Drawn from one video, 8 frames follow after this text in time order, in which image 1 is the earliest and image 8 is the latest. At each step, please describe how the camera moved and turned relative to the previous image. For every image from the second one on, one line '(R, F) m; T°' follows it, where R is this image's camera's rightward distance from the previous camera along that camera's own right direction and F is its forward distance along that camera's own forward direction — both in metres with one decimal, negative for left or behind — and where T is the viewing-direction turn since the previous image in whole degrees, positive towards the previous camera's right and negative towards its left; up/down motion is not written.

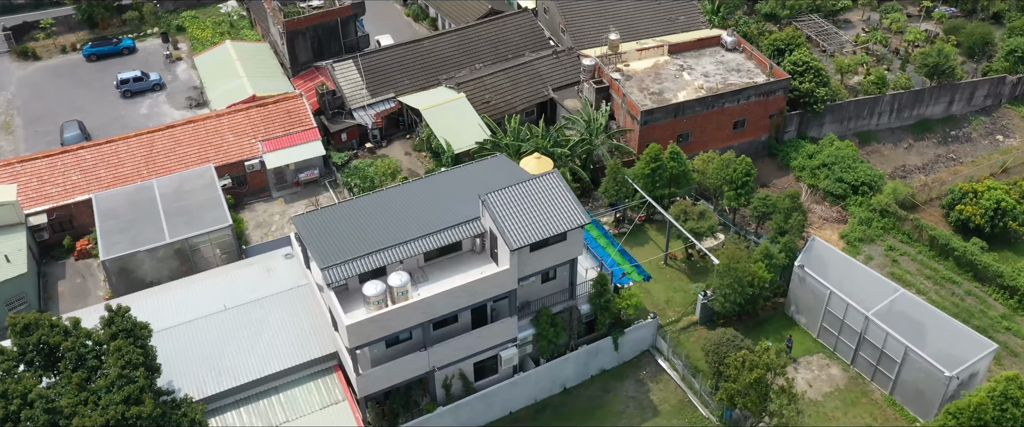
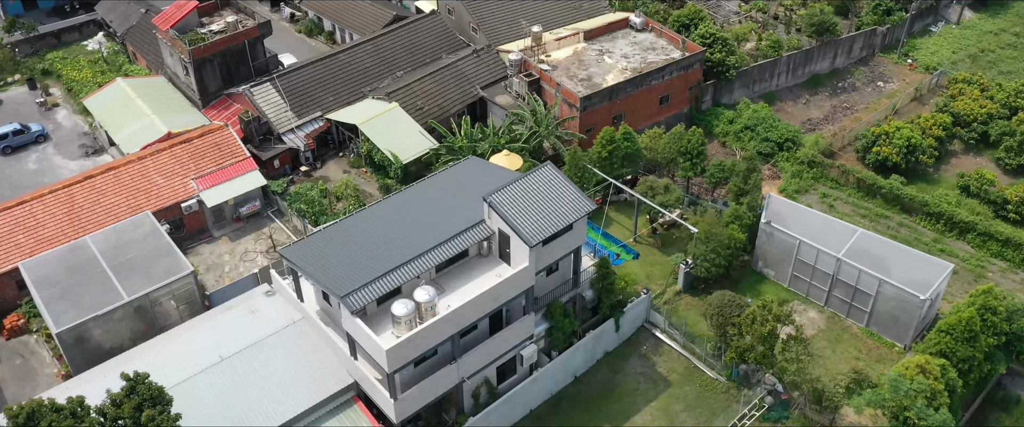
(-5.1, +0.7) m; +11°
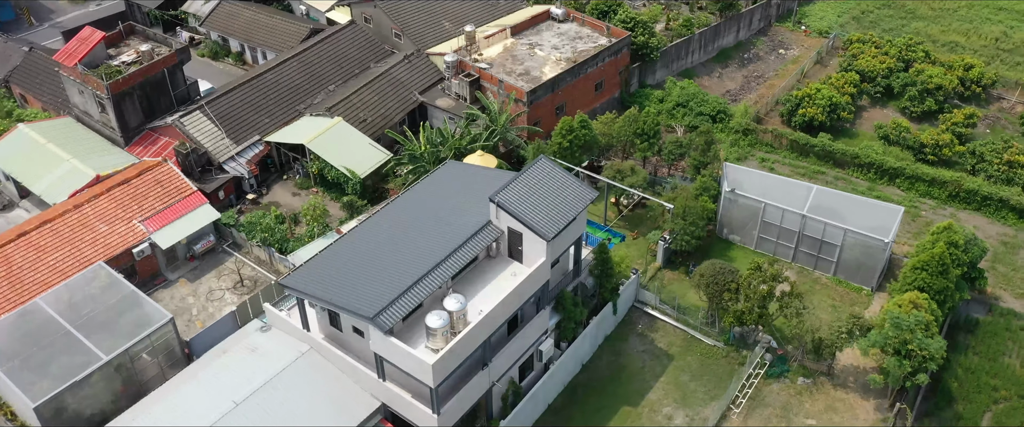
(-4.4, +0.5) m; +9°
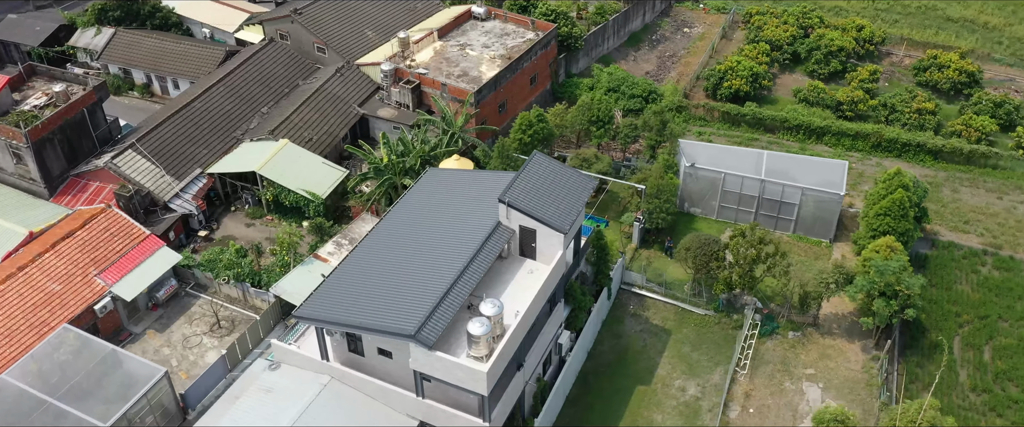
(-4.5, +0.5) m; +9°
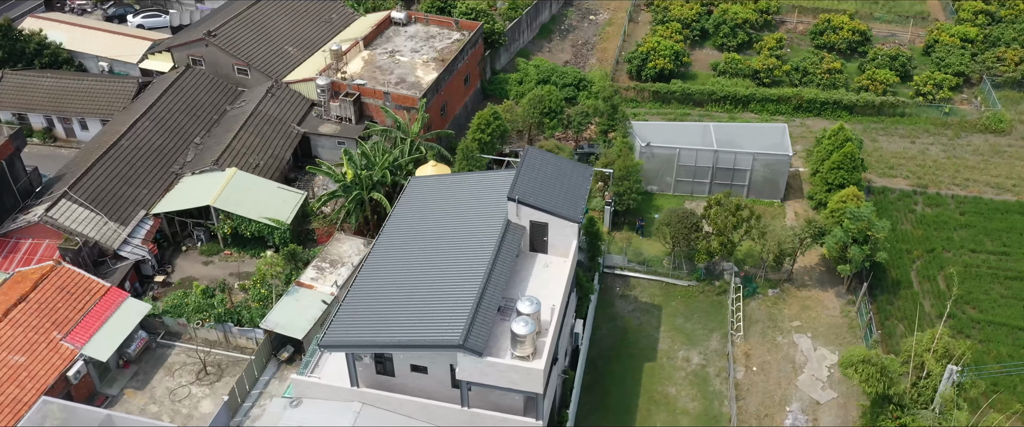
(-4.5, +0.5) m; +9°
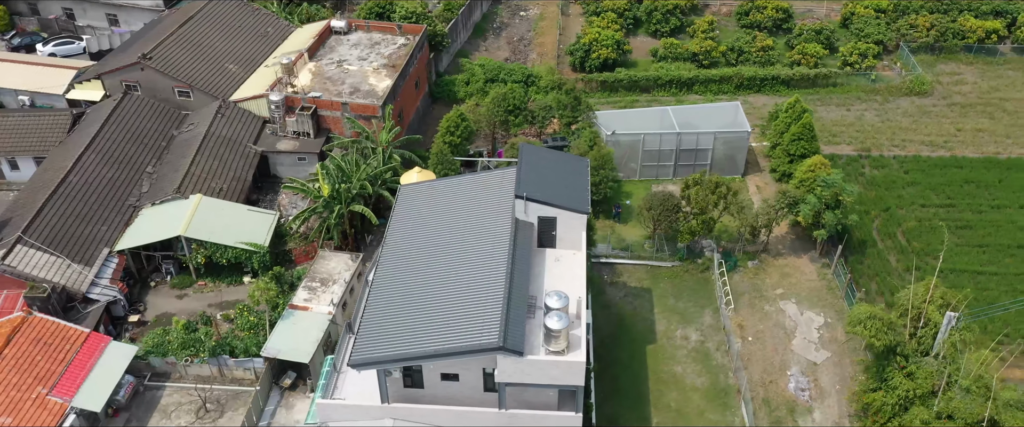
(-3.4, +0.3) m; +7°
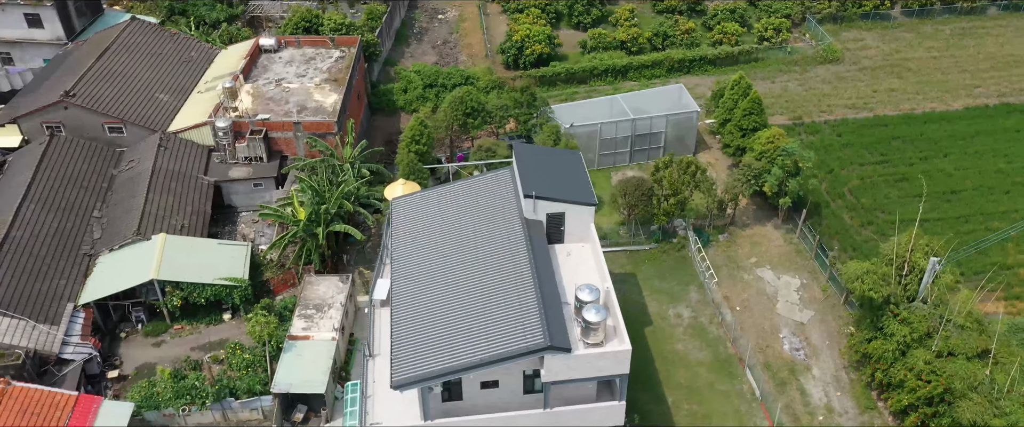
(-3.9, +0.4) m; +8°
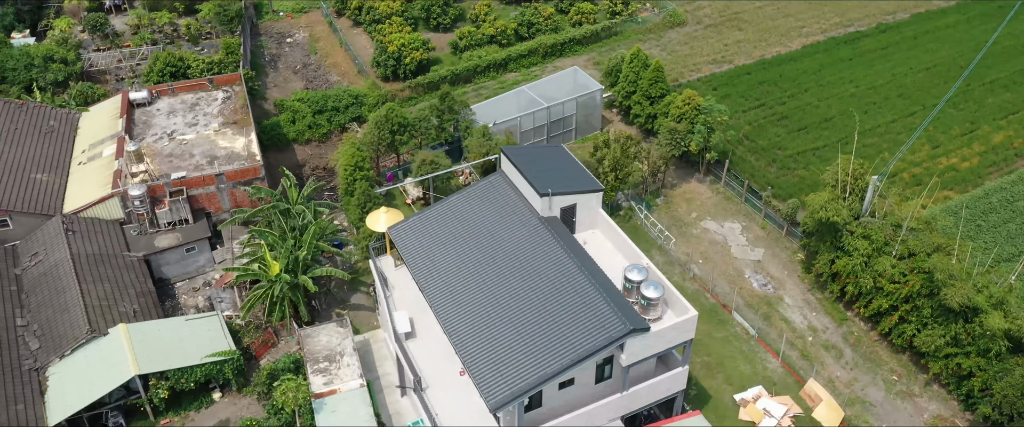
(-7.1, +0.9) m; +15°
